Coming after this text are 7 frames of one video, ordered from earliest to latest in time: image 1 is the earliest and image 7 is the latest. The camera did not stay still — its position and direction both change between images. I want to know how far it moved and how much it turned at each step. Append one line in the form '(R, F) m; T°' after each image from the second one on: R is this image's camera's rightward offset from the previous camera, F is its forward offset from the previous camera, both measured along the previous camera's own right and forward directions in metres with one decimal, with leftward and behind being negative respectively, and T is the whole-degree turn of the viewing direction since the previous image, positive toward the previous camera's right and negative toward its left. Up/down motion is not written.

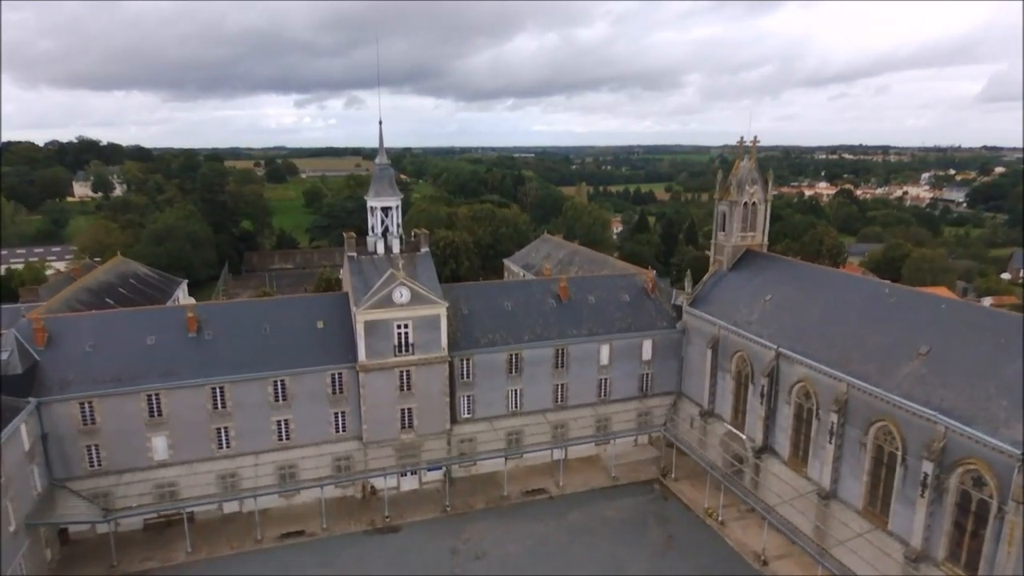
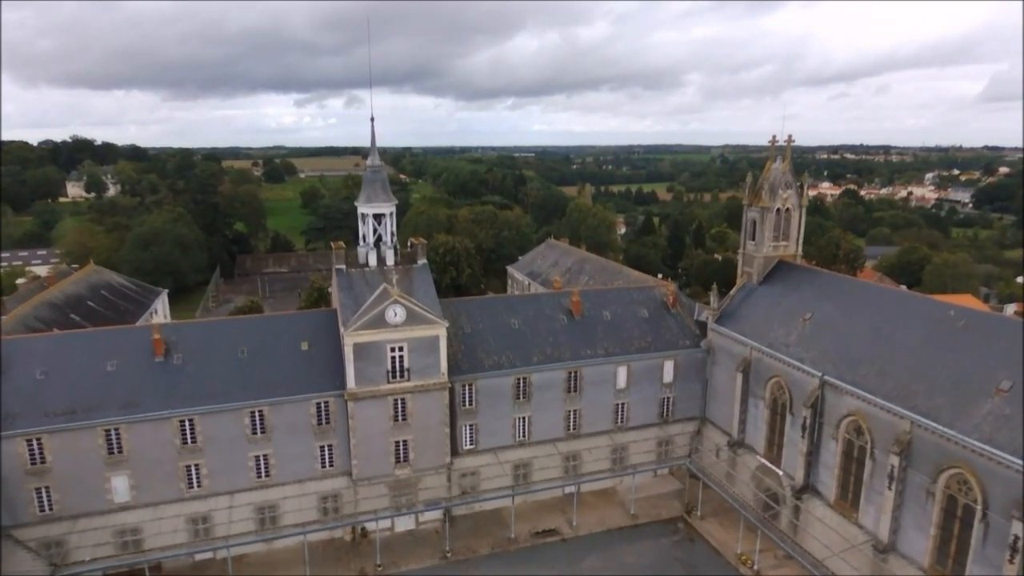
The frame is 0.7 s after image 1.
(-0.3, +3.7) m; 0°
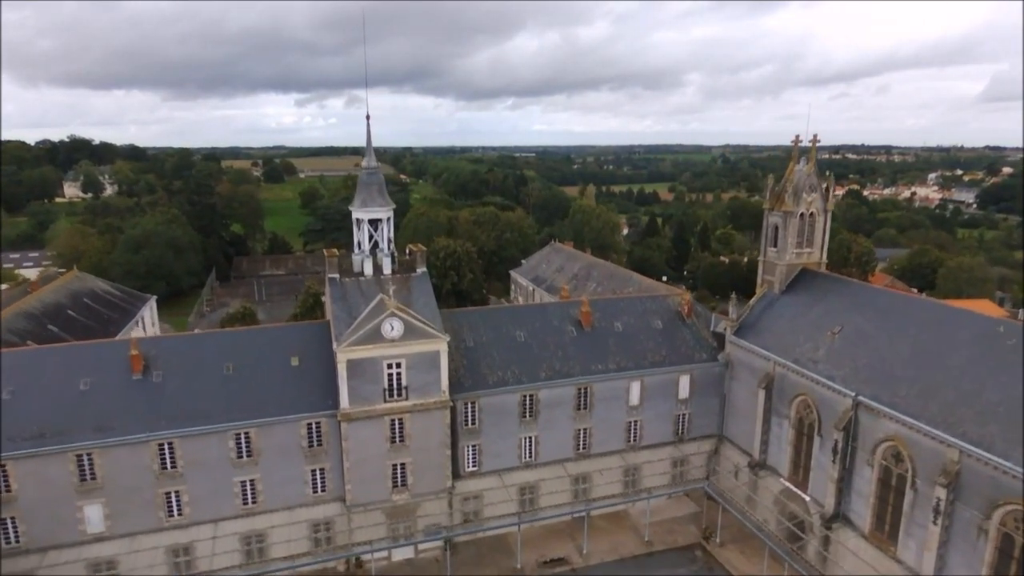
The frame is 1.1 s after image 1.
(-0.2, +2.1) m; 0°
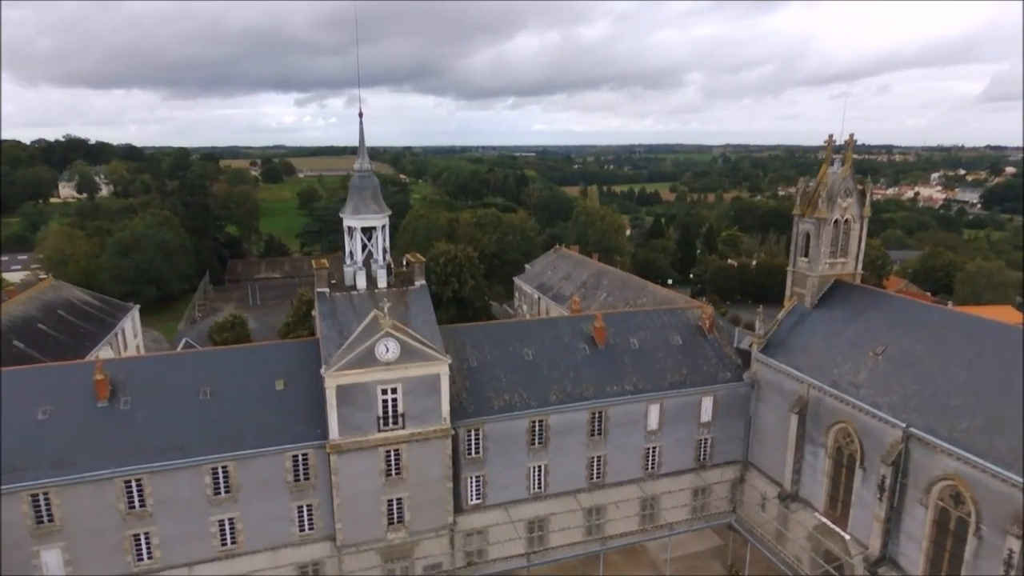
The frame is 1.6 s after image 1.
(-0.3, +2.7) m; 0°
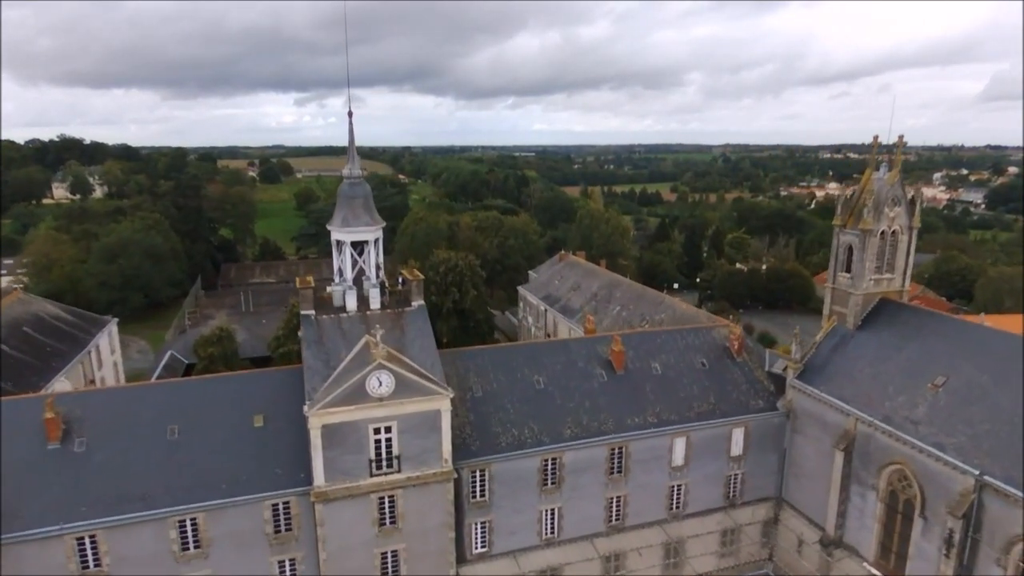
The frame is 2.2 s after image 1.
(-0.3, +3.0) m; 0°
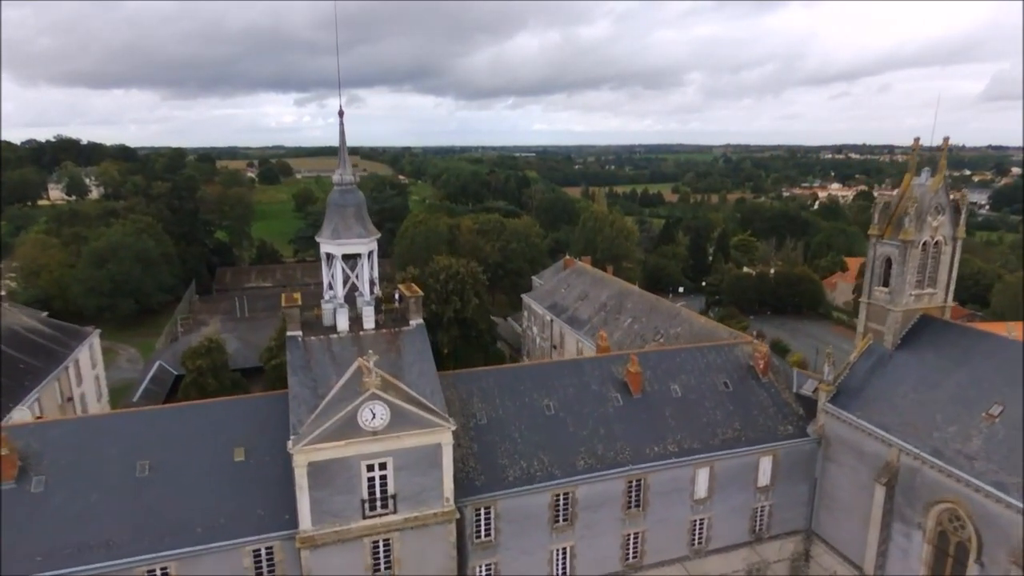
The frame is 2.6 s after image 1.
(-0.2, +2.2) m; 0°
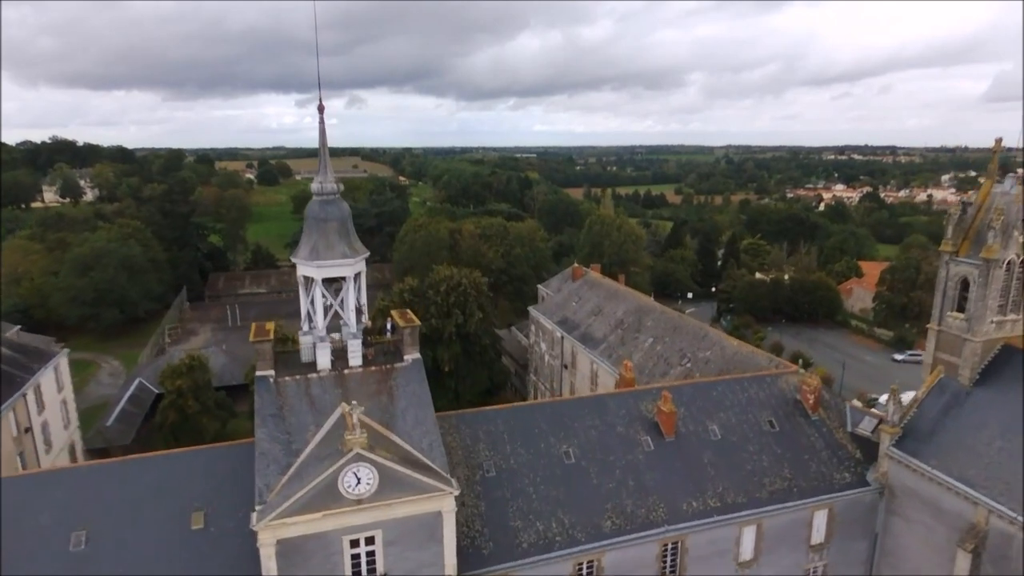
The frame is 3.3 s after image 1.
(-0.3, +3.5) m; 0°
